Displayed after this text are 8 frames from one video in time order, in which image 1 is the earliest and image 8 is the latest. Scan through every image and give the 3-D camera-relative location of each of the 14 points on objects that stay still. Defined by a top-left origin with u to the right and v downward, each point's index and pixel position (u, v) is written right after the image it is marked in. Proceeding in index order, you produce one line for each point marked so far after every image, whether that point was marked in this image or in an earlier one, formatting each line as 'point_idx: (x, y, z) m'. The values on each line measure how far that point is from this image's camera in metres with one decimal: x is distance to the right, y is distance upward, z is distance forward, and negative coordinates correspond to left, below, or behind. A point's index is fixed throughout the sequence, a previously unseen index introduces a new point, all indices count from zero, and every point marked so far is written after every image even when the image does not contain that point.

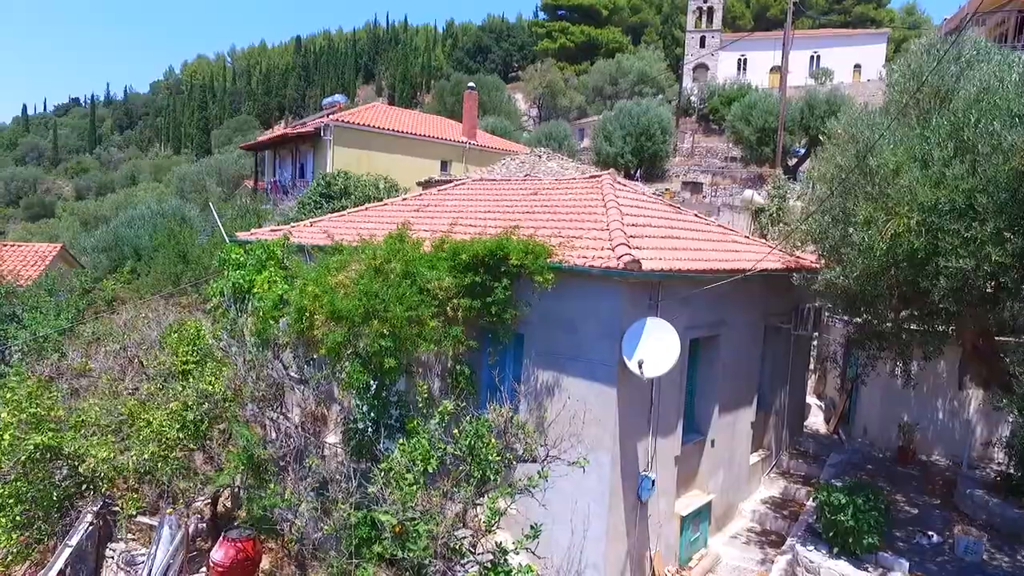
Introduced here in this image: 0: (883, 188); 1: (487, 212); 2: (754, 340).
0: (+4.2, +1.1, +7.0) m
1: (-0.4, +1.2, +10.1) m
2: (+3.9, -0.8, +9.9) m
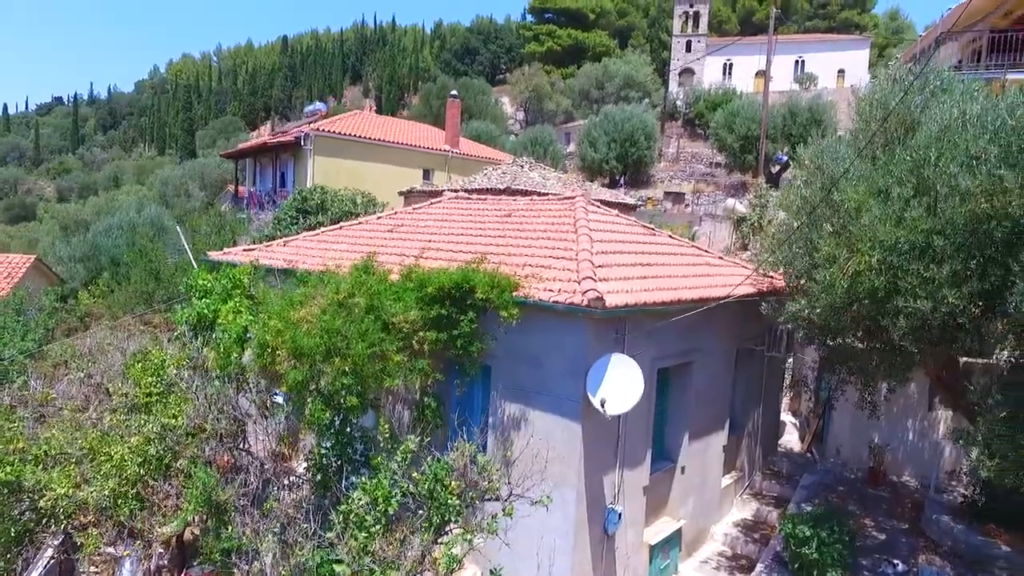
0: (+3.8, +0.7, +7.0) m
1: (-0.9, +0.8, +10.0) m
2: (+3.4, -1.2, +9.9) m
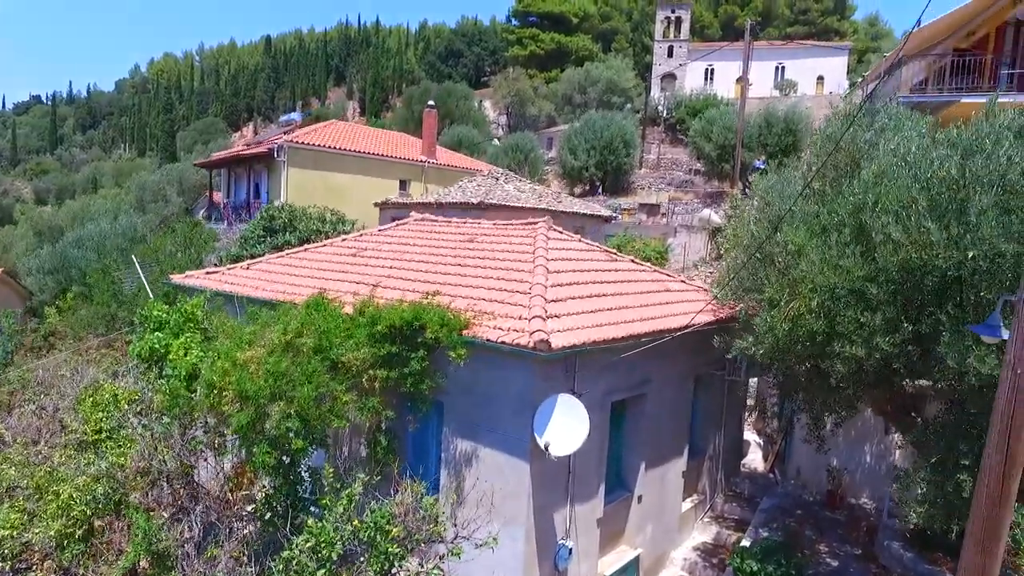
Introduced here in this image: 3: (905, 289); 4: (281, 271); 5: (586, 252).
0: (+3.2, +0.3, +7.1) m
1: (-1.5, +0.3, +10.0) m
2: (+2.8, -1.7, +10.0) m
3: (+4.0, 0.0, +6.2) m
4: (-4.4, +0.3, +11.6) m
5: (+1.3, +0.7, +10.9) m
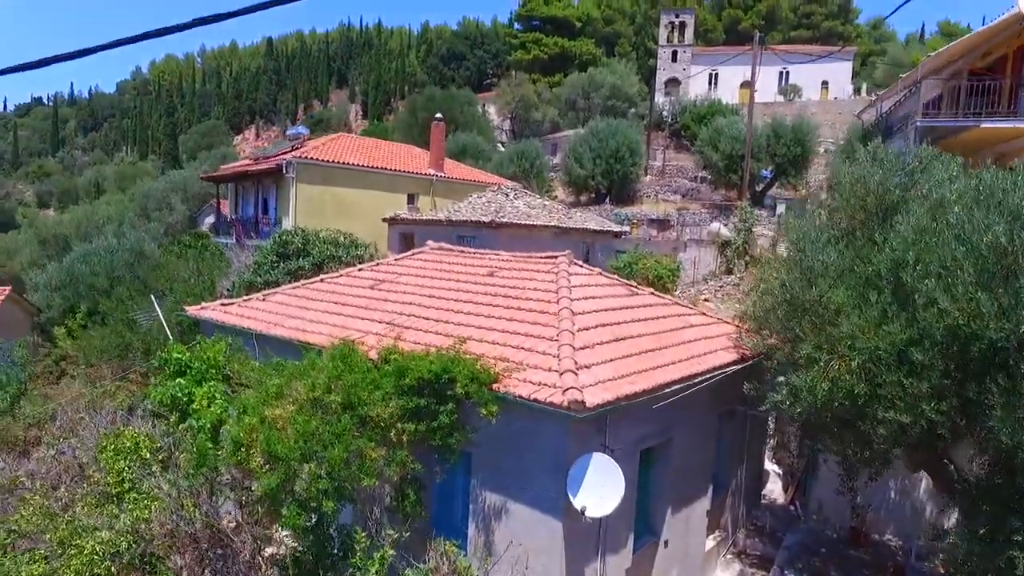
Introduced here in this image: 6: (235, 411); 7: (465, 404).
0: (+3.6, -0.4, +7.0) m
1: (-1.2, -0.3, +9.9) m
2: (+3.1, -2.3, +9.9) m
3: (+4.3, -0.7, +6.1) m
4: (-4.1, -0.3, +11.5) m
5: (+1.7, 0.0, +10.8) m
6: (-3.4, -1.5, +7.5) m
7: (-0.6, -1.4, +7.5) m
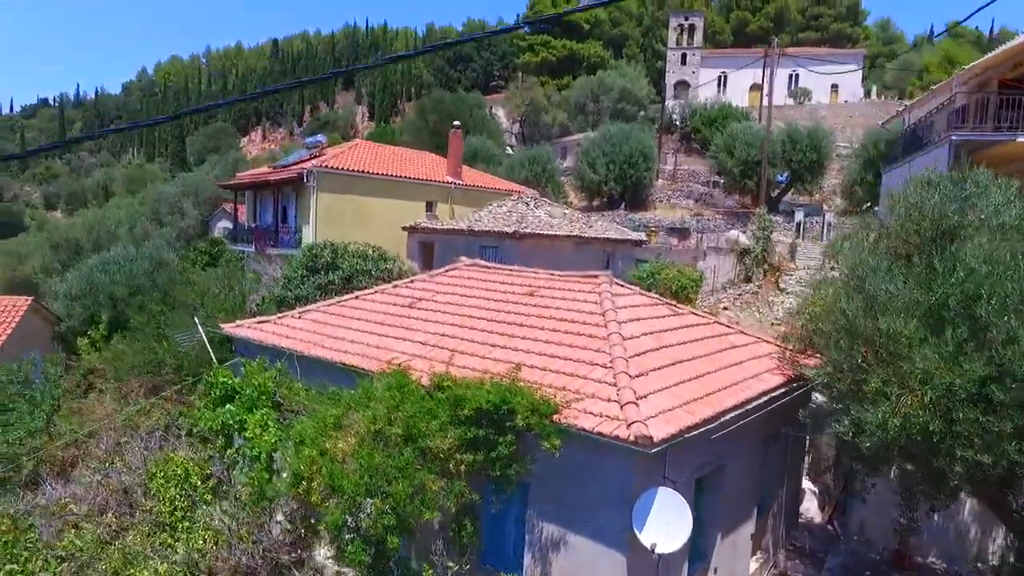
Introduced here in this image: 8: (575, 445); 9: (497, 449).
0: (+4.3, -0.7, +6.9) m
1: (-0.5, -0.7, +9.8) m
2: (+3.9, -2.7, +9.8) m
3: (+5.0, -1.0, +6.0) m
4: (-3.3, -0.6, +11.4) m
5: (+2.4, -0.3, +10.7) m
6: (-2.7, -1.9, +7.4) m
7: (+0.1, -1.8, +7.4) m
8: (+0.7, -1.9, +7.3) m
9: (-0.2, -1.9, +7.2) m
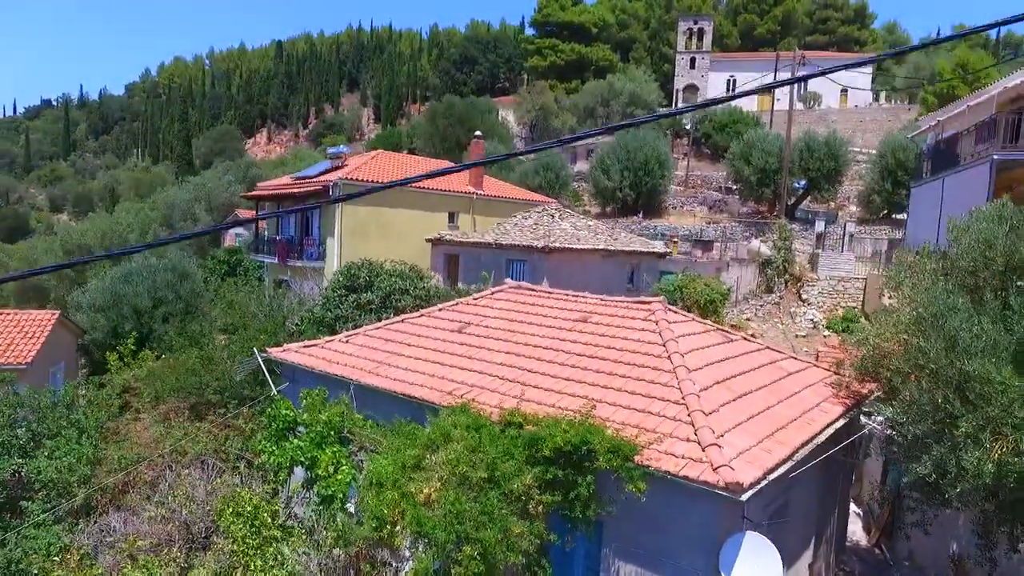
0: (+5.2, -1.2, +6.9) m
1: (+0.5, -1.1, +9.8) m
2: (+4.8, -3.2, +9.7) m
3: (+6.0, -1.5, +5.9) m
4: (-2.4, -1.1, +11.4) m
5: (+3.4, -0.8, +10.7) m
6: (-1.7, -2.3, +7.3) m
7: (+1.1, -2.2, +7.4) m
8: (+1.7, -2.3, +7.3) m
9: (+0.8, -2.4, +7.2) m
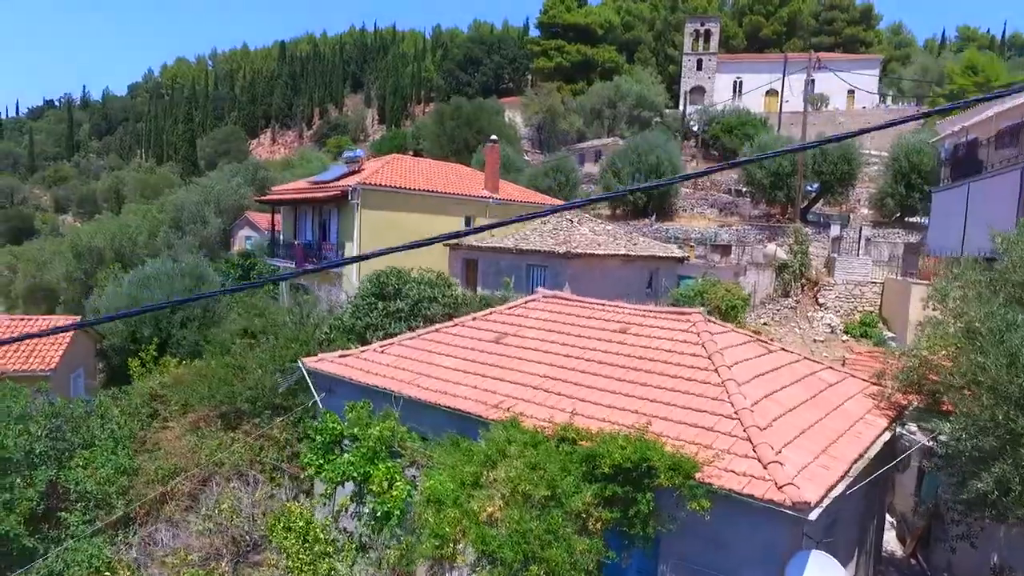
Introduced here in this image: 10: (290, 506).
0: (+5.9, -1.4, +6.8) m
1: (+1.2, -1.3, +9.7) m
2: (+5.5, -3.4, +9.7) m
3: (+6.7, -1.7, +5.9) m
4: (-1.7, -1.3, +11.3) m
5: (+4.1, -1.0, +10.6) m
6: (-1.0, -2.5, +7.3) m
7: (+1.8, -2.4, +7.3) m
8: (+2.4, -2.5, +7.2) m
9: (+1.5, -2.6, +7.2) m
10: (-3.2, -3.0, +8.6) m
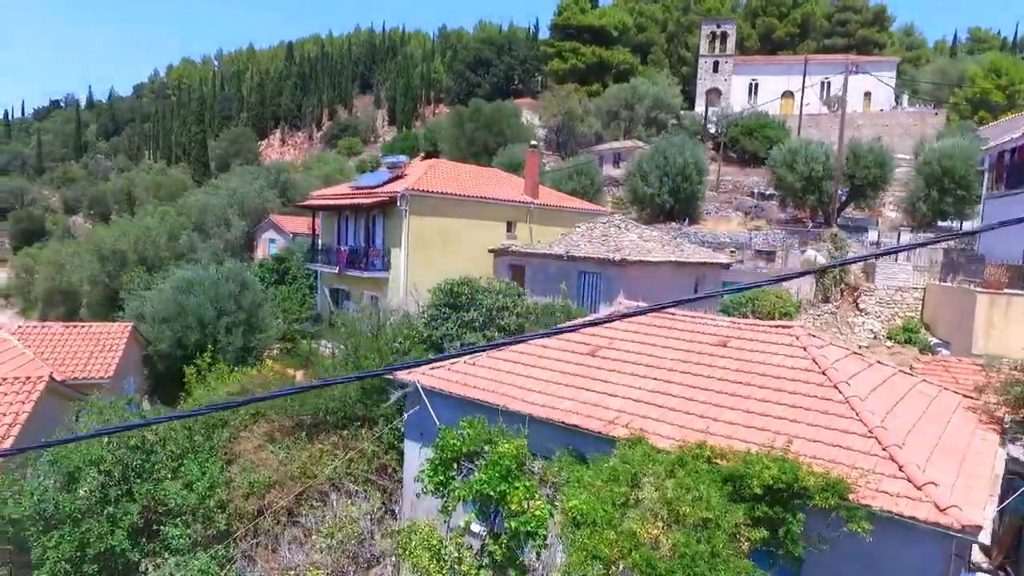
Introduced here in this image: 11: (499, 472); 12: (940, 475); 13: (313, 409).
0: (+7.7, -1.6, +6.8) m
1: (+3.0, -1.6, +9.7) m
2: (+7.3, -3.6, +9.7) m
3: (+8.5, -1.9, +5.9) m
4: (+0.1, -1.5, +11.3) m
5: (+5.9, -1.2, +10.6) m
6: (+0.8, -2.8, +7.3) m
7: (+3.6, -2.7, +7.3) m
8: (+4.2, -2.8, +7.2) m
9: (+3.2, -2.8, +7.1) m
10: (-1.4, -3.3, +8.6) m
11: (-0.2, -2.4, +8.2) m
12: (+5.3, -2.3, +7.5) m
13: (-4.8, -2.7, +14.2) m
